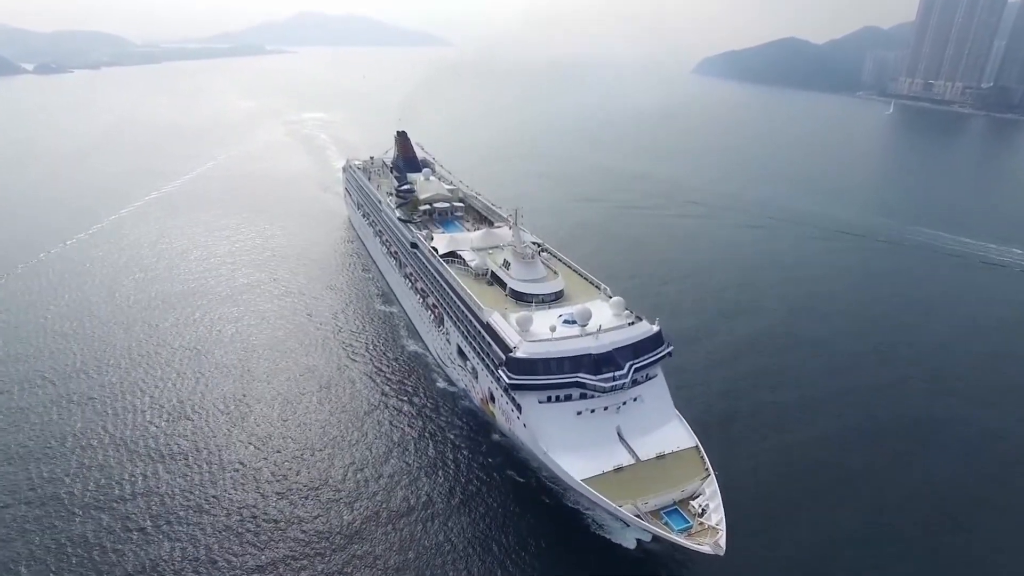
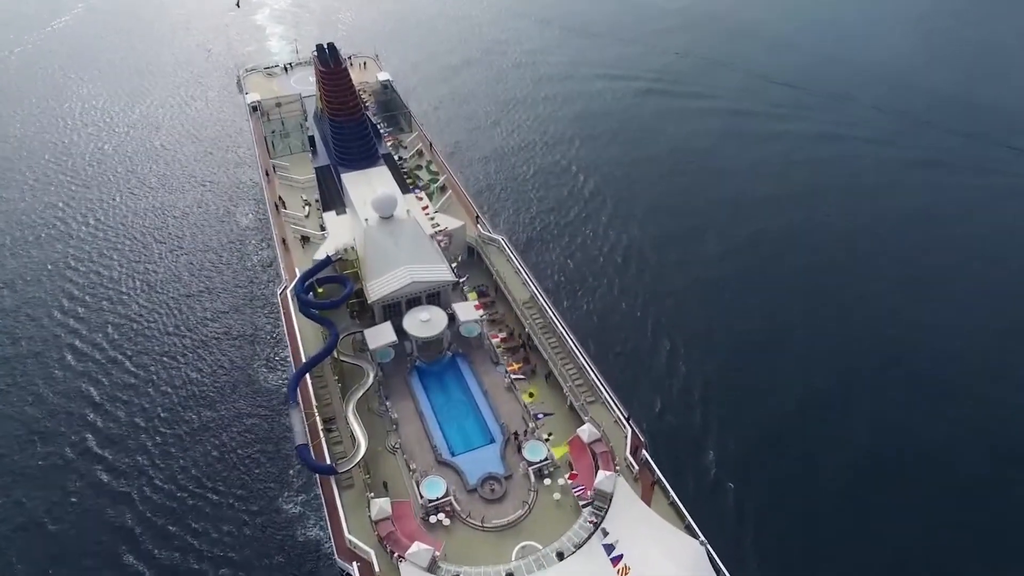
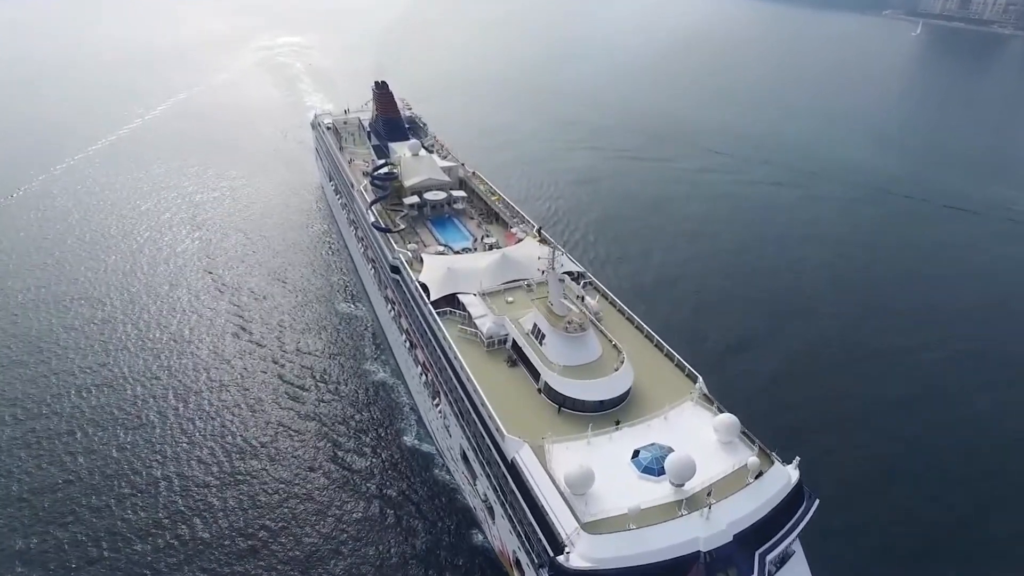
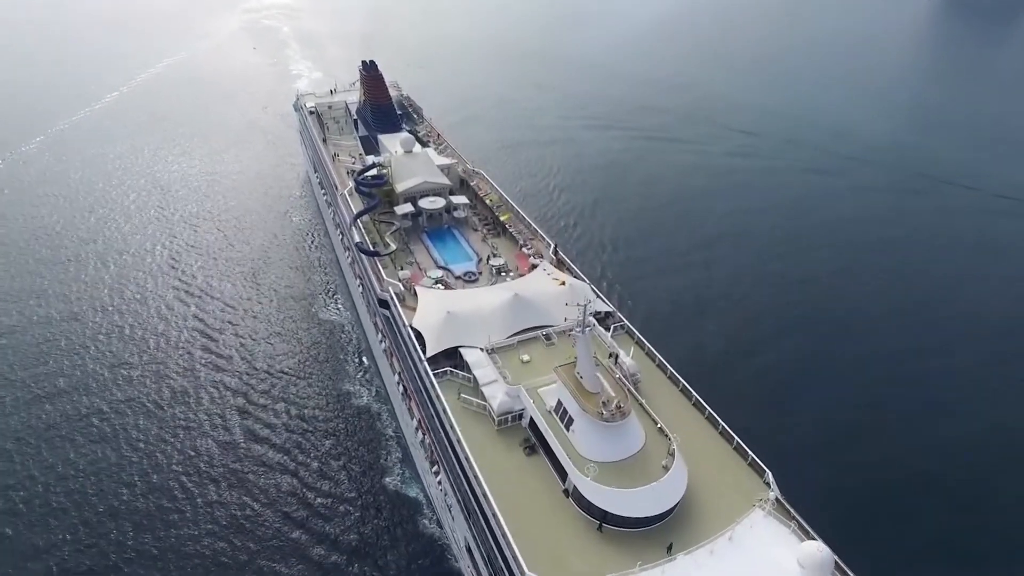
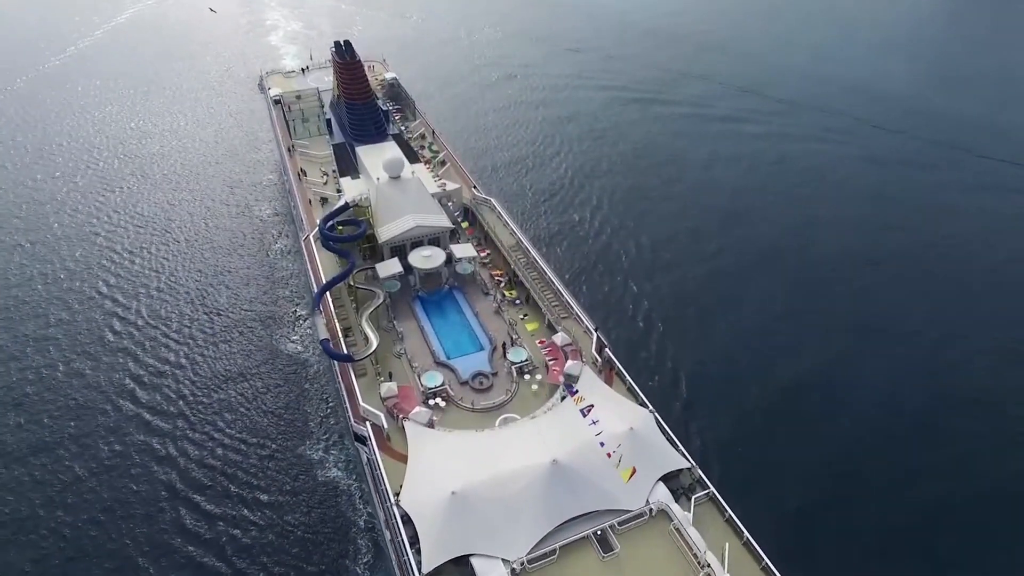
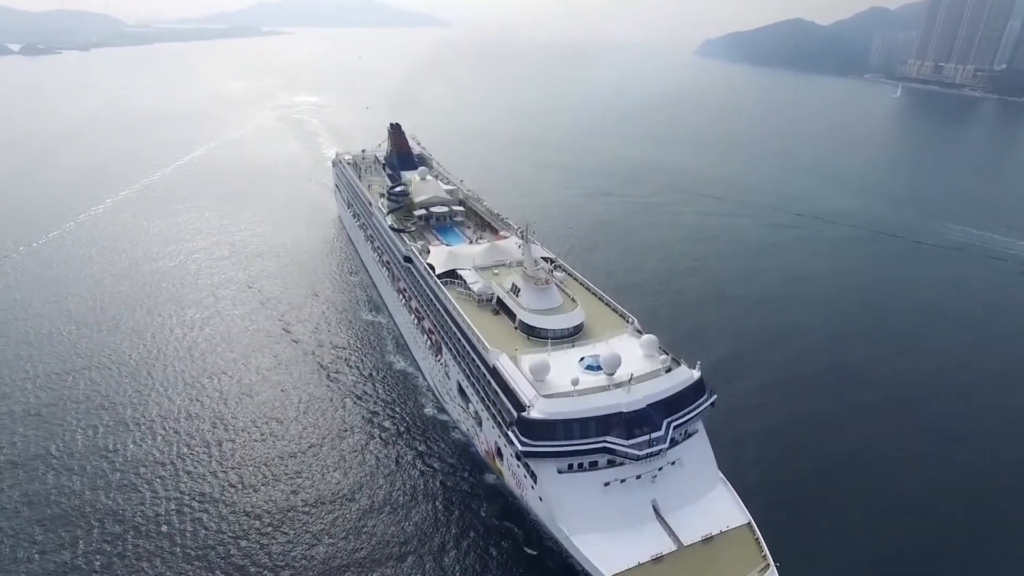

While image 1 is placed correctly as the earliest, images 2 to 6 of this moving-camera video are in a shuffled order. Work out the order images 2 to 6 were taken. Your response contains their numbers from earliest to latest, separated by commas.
6, 3, 4, 5, 2
